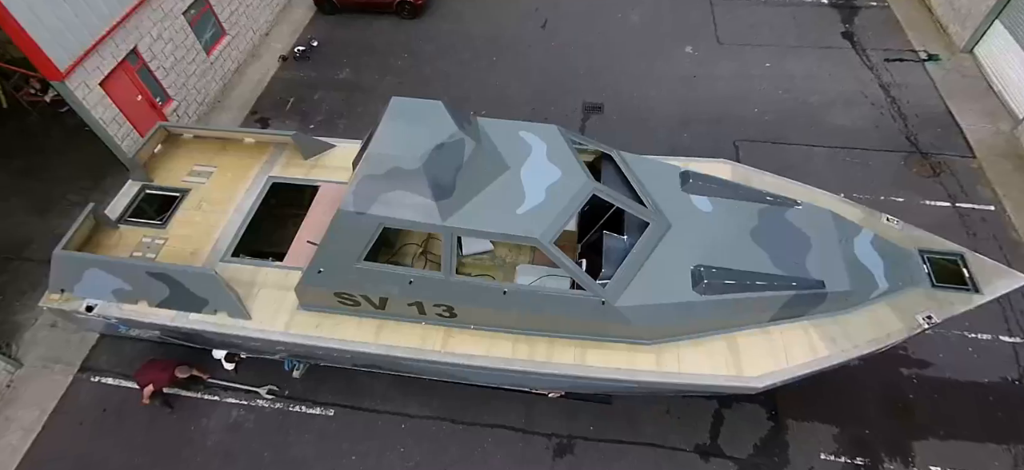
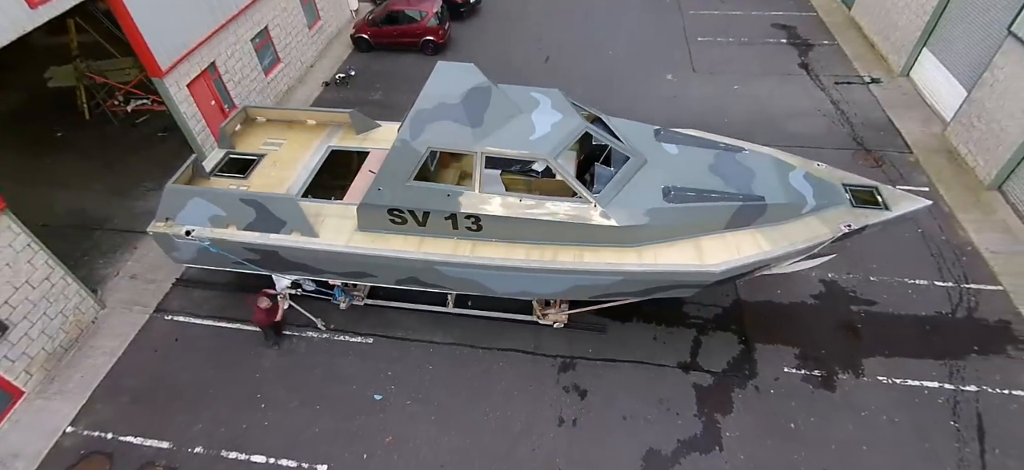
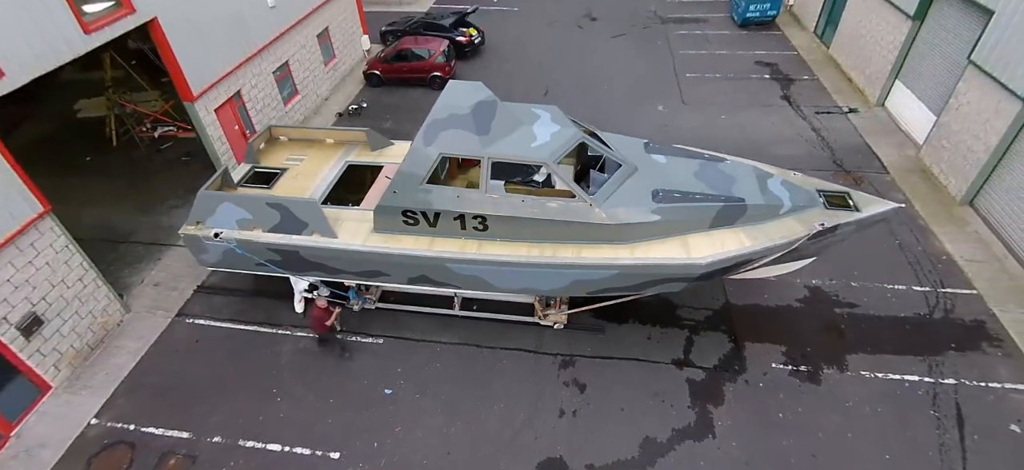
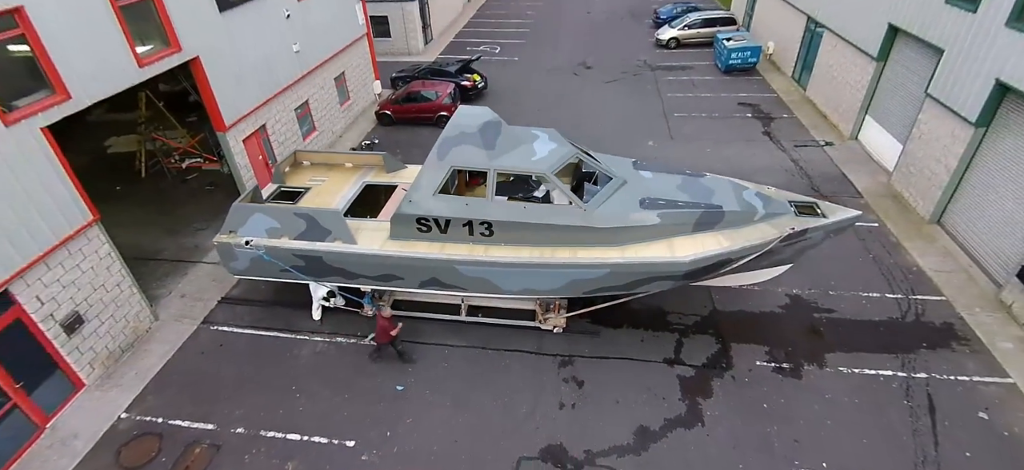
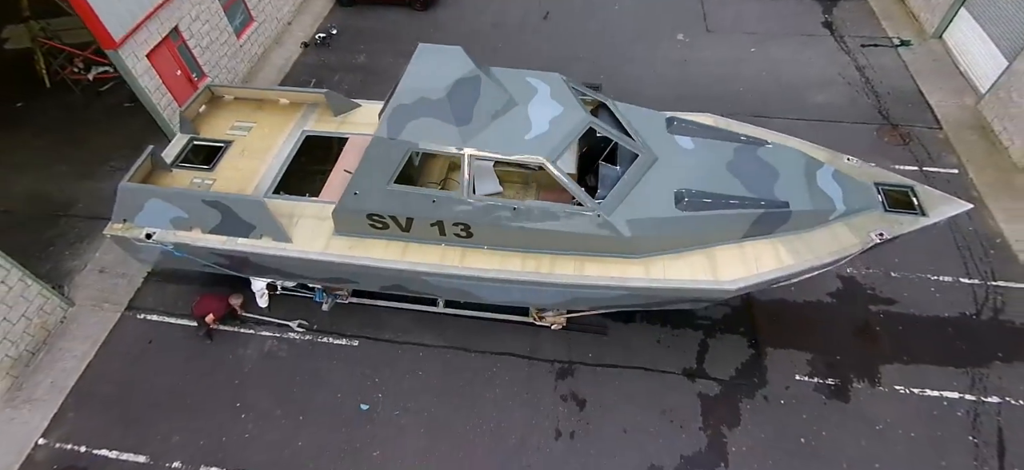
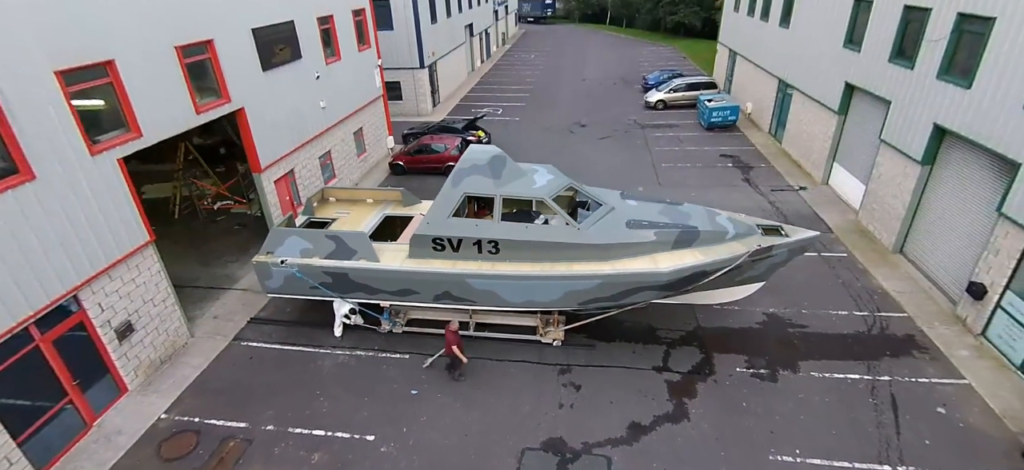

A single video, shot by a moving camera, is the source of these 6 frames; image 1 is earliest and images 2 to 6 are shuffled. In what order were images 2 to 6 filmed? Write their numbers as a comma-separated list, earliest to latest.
5, 2, 3, 4, 6
